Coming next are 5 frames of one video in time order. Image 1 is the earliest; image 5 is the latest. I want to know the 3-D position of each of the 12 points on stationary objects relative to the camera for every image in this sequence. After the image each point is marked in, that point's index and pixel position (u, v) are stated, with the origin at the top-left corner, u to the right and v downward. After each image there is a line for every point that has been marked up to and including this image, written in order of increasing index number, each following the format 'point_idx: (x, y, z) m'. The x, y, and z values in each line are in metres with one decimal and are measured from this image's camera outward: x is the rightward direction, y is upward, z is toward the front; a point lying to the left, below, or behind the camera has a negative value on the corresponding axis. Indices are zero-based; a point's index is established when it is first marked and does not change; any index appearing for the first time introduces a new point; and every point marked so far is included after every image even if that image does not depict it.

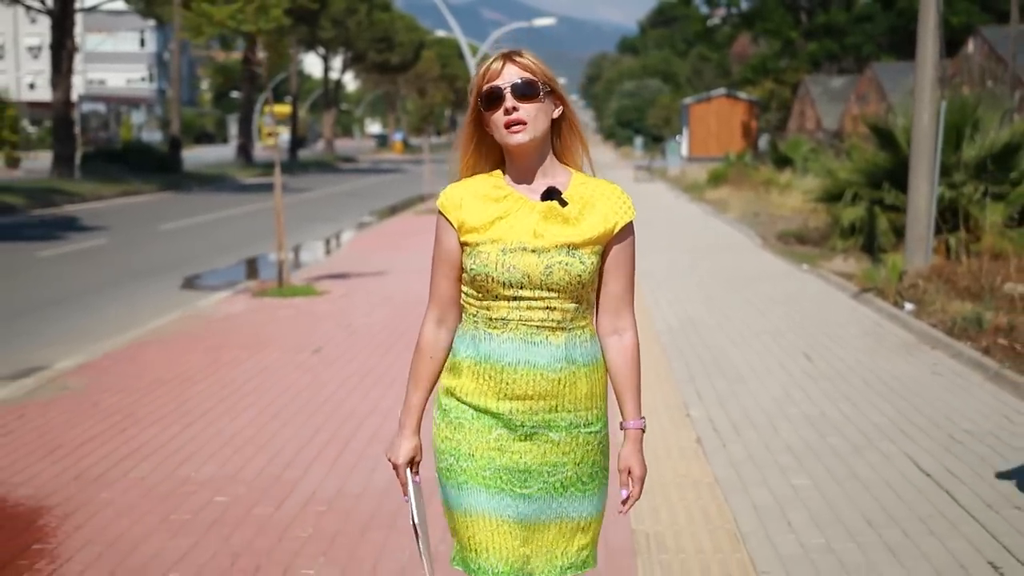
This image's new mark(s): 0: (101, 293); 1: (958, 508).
0: (-4.8, -0.1, +15.9) m
1: (+1.9, -0.9, +5.7) m
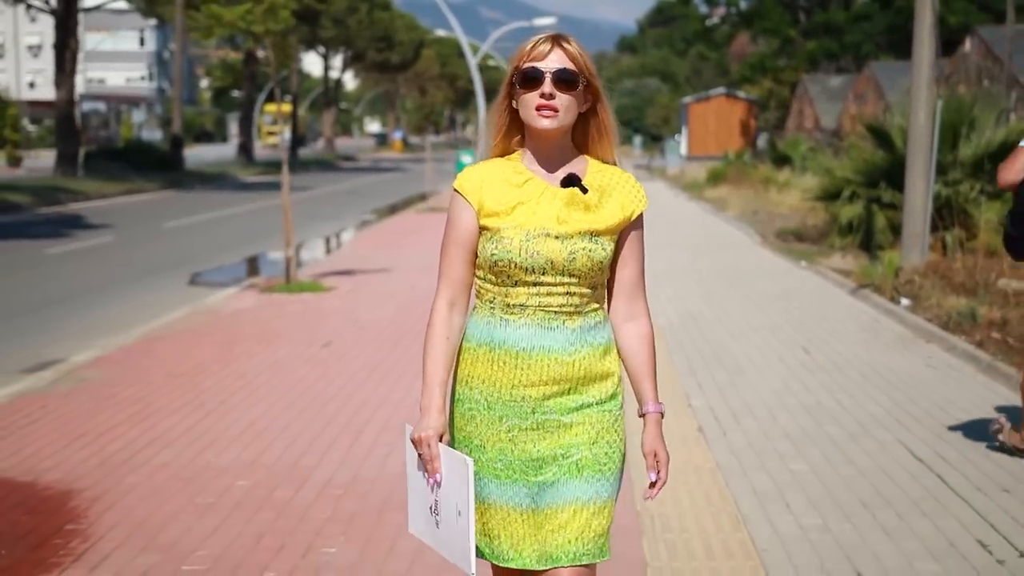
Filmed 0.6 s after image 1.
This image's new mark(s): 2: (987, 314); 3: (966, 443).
0: (-4.8, 0.0, +16.1) m
1: (+1.9, -0.9, +5.9) m
2: (+3.8, -0.2, +10.6) m
3: (+2.3, -0.8, +6.8) m
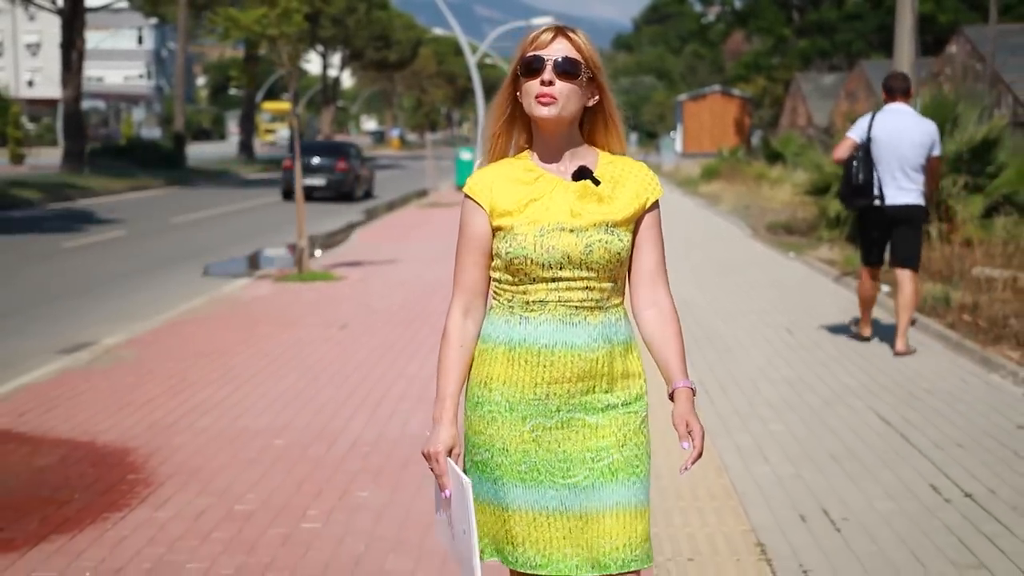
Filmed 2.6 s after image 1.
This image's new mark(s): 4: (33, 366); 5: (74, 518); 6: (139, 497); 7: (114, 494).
0: (-4.8, +0.1, +16.9) m
1: (+2.0, -0.8, +6.7) m
2: (+3.8, -0.1, +11.4) m
3: (+2.3, -0.7, +7.6) m
4: (-3.6, -0.6, +10.3) m
5: (-1.8, -0.9, +5.6) m
6: (-1.6, -0.9, +5.9) m
7: (-1.8, -0.9, +6.0) m
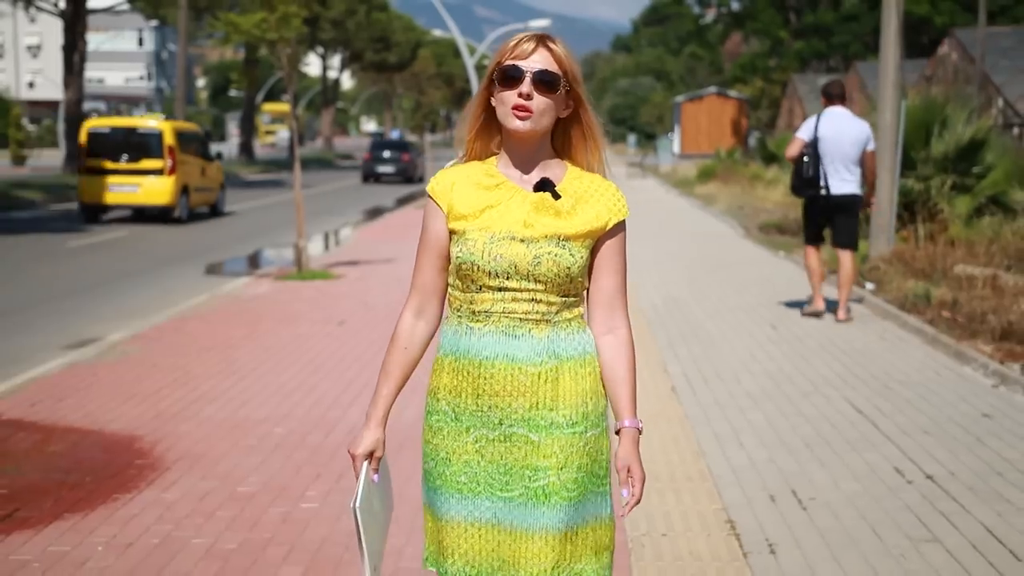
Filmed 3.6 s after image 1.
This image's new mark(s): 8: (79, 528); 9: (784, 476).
0: (-4.9, +0.1, +17.2) m
1: (+1.9, -0.8, +7.0) m
2: (+3.7, -0.1, +11.7) m
3: (+2.3, -0.6, +7.9) m
4: (-3.7, -0.6, +10.6) m
5: (-1.9, -0.9, +5.9) m
6: (-1.7, -0.9, +6.3) m
7: (-1.8, -0.9, +6.3) m
8: (-1.8, -1.0, +5.5) m
9: (+1.3, -0.9, +6.2) m
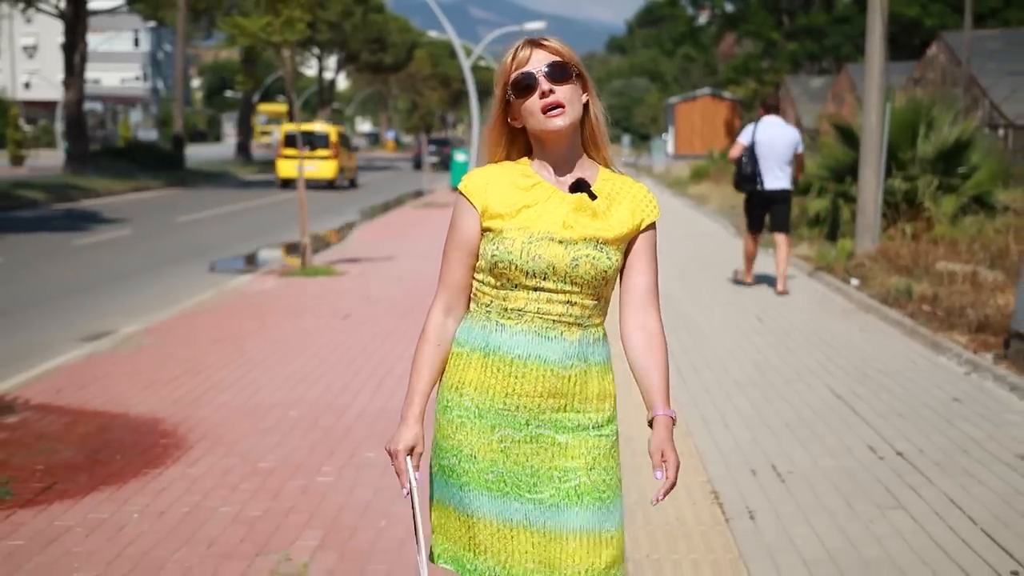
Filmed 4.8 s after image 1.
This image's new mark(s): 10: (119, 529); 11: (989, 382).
0: (-4.9, +0.2, +17.7) m
1: (+1.9, -0.7, +7.5) m
2: (+3.7, 0.0, +12.2) m
3: (+2.3, -0.6, +8.4) m
4: (-3.7, -0.5, +11.0) m
5: (-1.9, -0.9, +6.4) m
6: (-1.7, -0.8, +6.7) m
7: (-1.8, -0.8, +6.8) m
8: (-1.8, -0.9, +5.9) m
9: (+1.3, -0.8, +6.7) m
10: (-1.6, -1.0, +5.5) m
11: (+3.0, -0.6, +8.4) m
